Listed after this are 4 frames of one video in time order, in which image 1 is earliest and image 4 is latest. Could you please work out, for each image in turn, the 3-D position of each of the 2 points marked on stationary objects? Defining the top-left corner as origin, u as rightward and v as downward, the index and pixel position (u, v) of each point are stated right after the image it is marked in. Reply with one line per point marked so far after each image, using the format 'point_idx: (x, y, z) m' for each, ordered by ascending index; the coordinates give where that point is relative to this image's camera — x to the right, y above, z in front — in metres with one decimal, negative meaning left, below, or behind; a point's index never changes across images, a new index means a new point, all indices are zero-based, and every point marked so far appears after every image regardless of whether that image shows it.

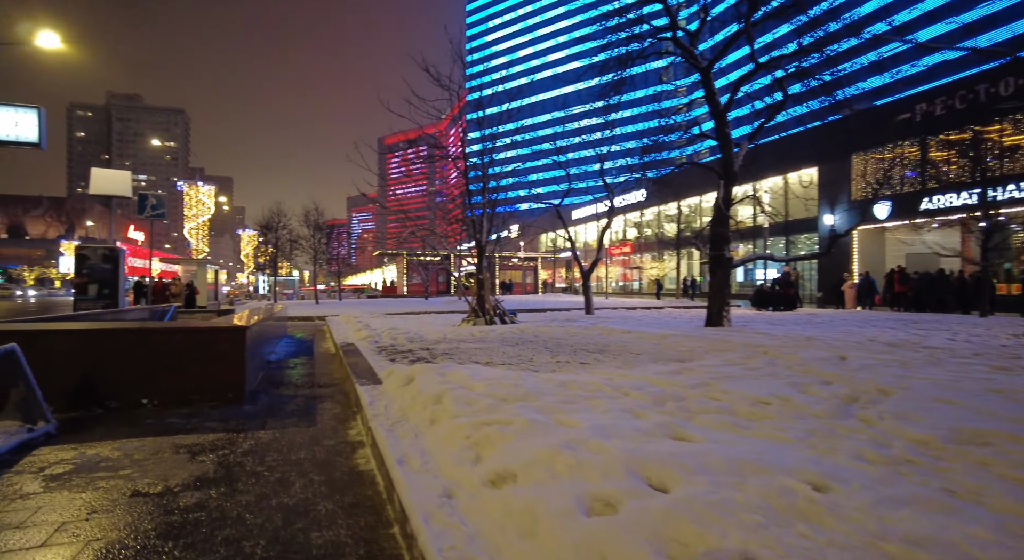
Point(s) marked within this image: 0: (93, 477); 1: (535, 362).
0: (-3.0, -1.4, +3.7) m
1: (+0.3, -1.2, +7.4) m
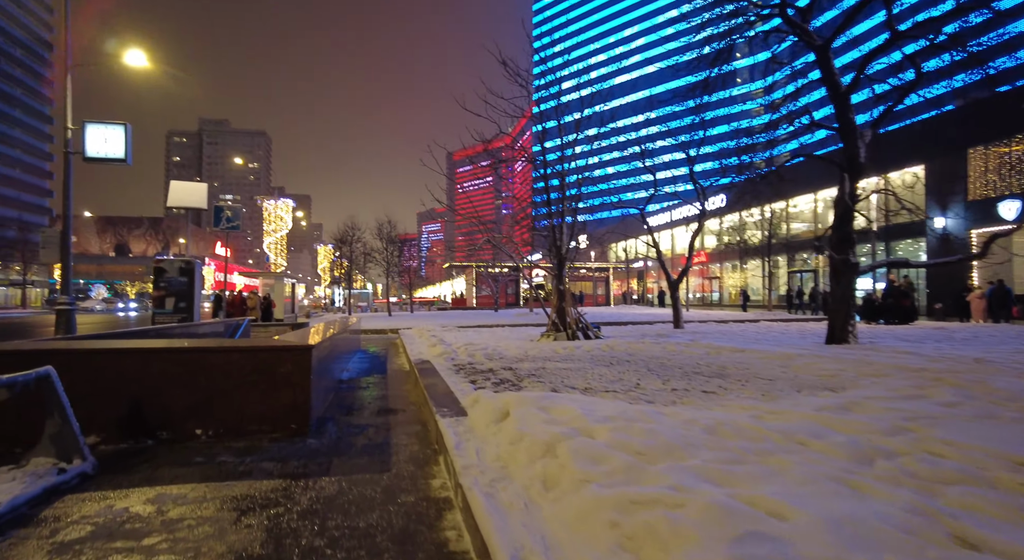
0: (-2.2, -1.5, +2.8) m
1: (+1.6, -1.3, +6.1) m
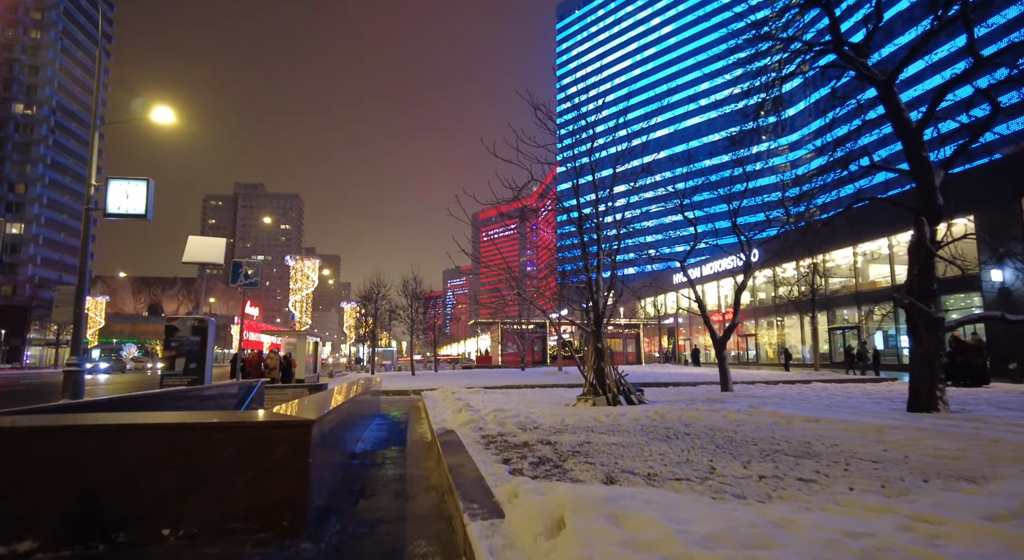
0: (-1.9, -1.7, +1.7) m
1: (+2.0, -1.9, +4.8) m
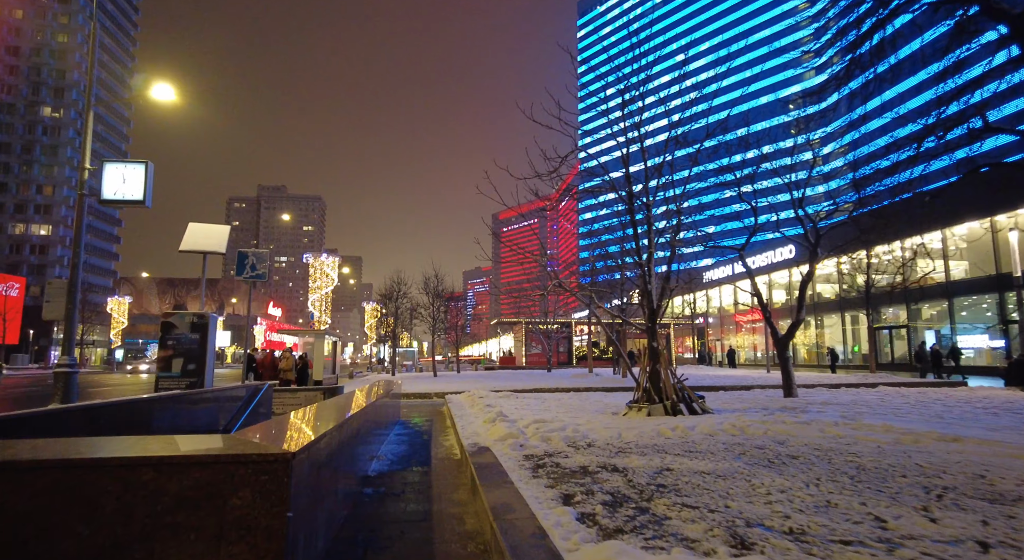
0: (-1.5, -1.5, +0.2) m
1: (+2.5, -1.6, +3.2) m
